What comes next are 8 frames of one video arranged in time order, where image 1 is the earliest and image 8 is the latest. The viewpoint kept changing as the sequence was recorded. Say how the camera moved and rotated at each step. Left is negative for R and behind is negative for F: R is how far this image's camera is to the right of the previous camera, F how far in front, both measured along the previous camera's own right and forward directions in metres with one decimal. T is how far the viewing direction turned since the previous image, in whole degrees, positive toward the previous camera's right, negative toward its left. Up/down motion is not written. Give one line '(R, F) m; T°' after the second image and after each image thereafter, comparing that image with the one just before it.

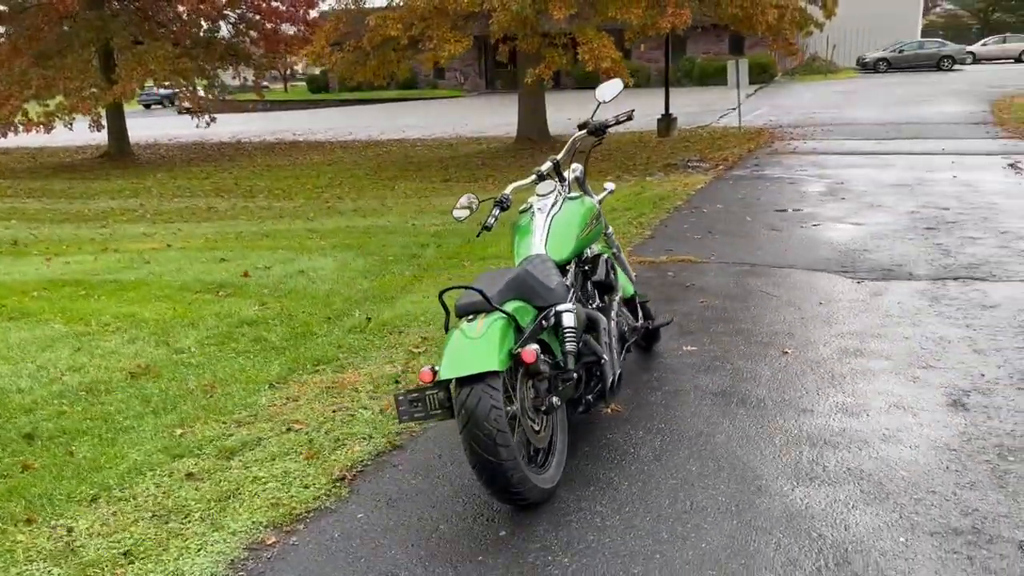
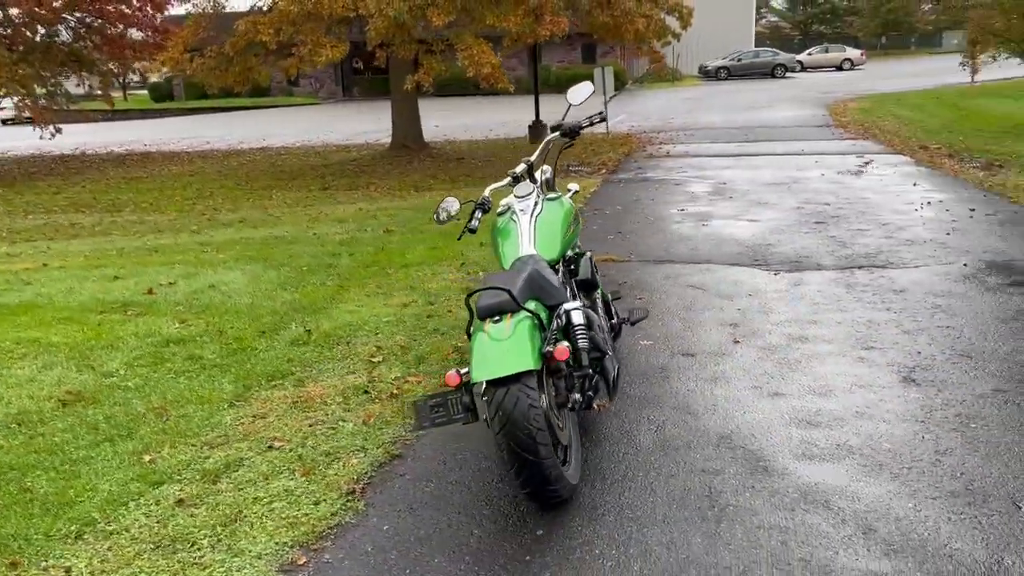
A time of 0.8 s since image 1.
(-0.7, 0.0) m; +9°
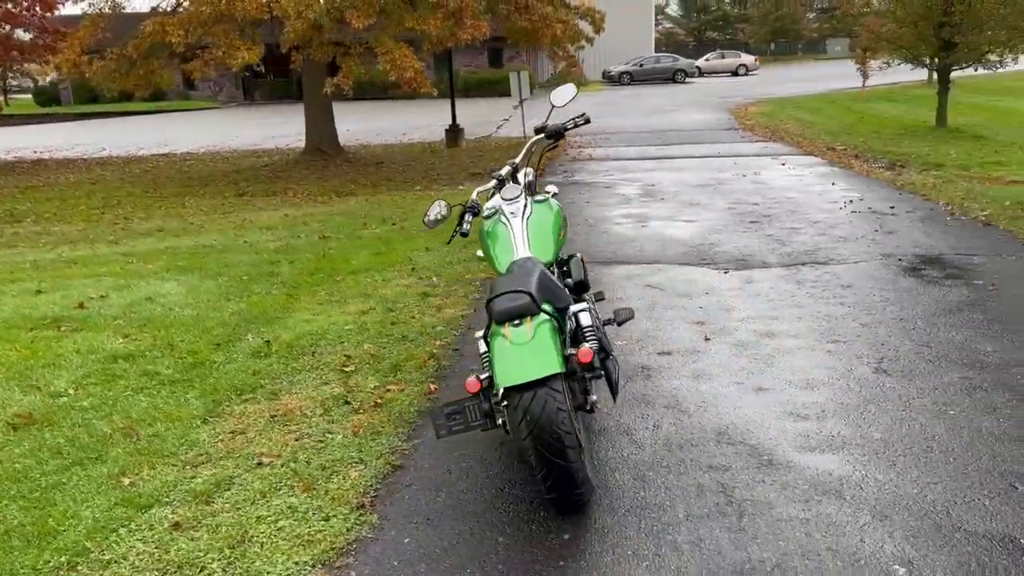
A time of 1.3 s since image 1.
(-0.4, +0.1) m; +6°
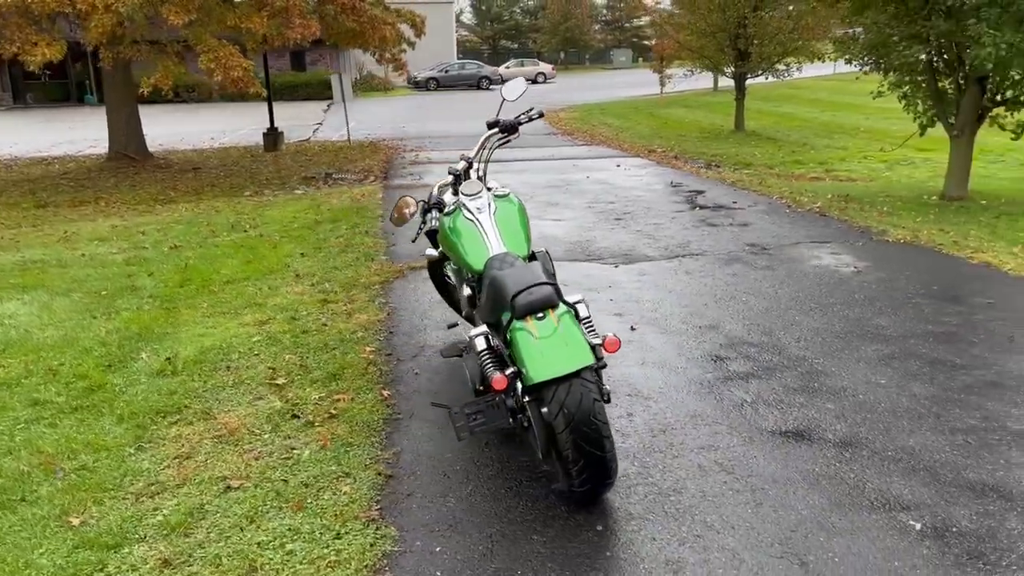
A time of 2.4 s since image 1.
(-0.8, +0.2) m; +13°
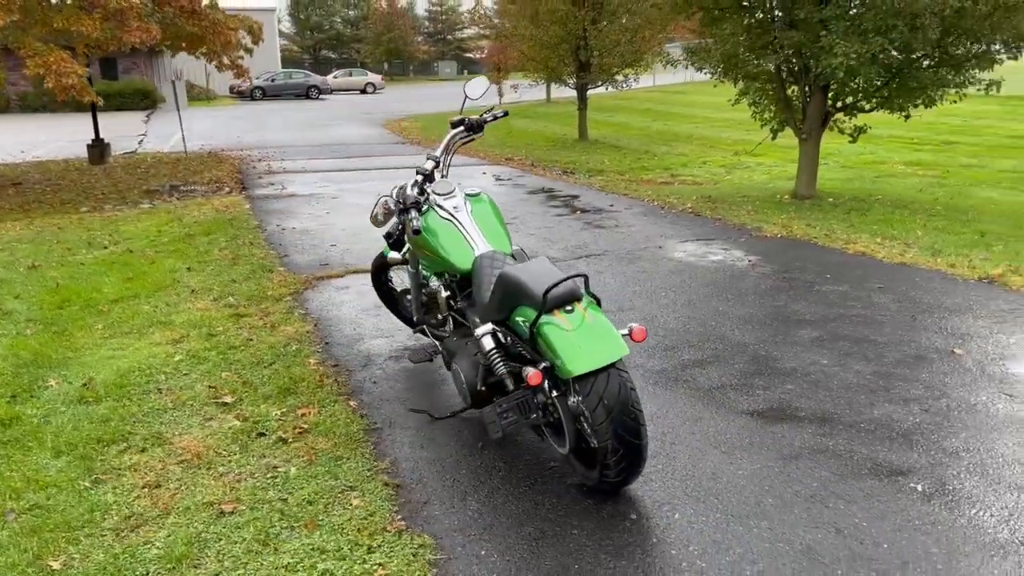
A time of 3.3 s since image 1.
(-0.7, +0.1) m; +11°
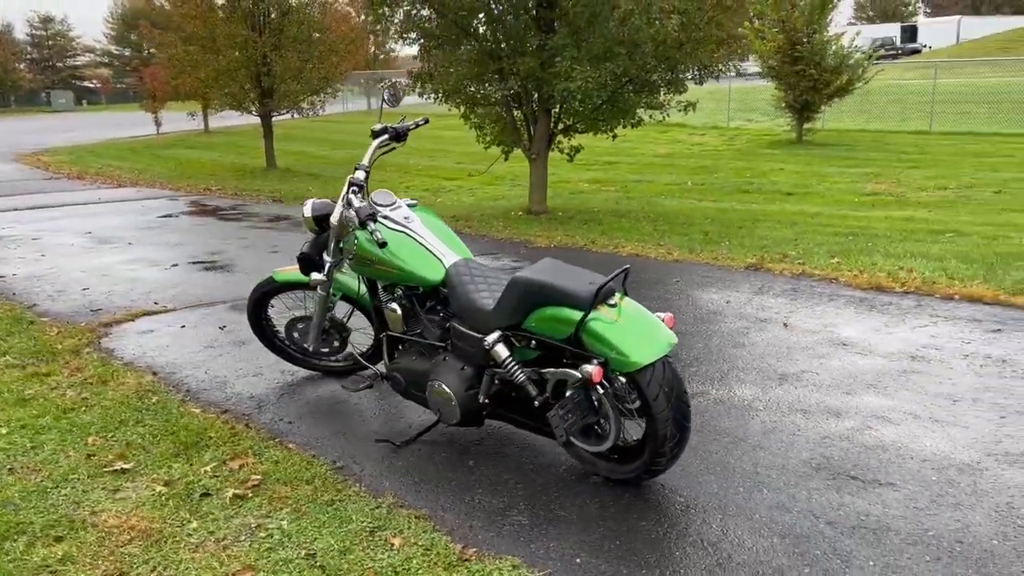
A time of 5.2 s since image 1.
(-1.4, +0.4) m; +23°
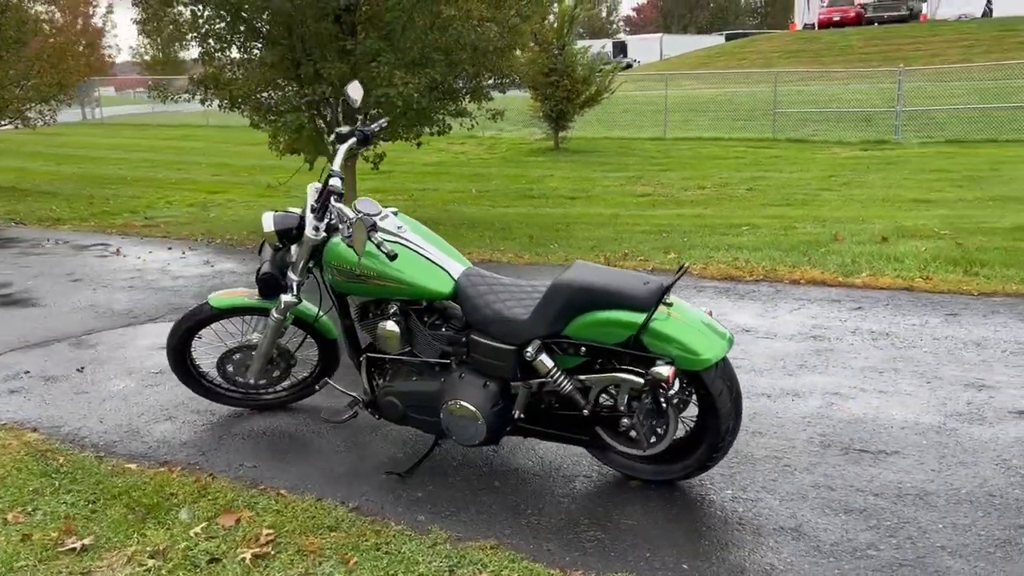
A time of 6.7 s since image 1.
(-1.2, +0.4) m; +17°
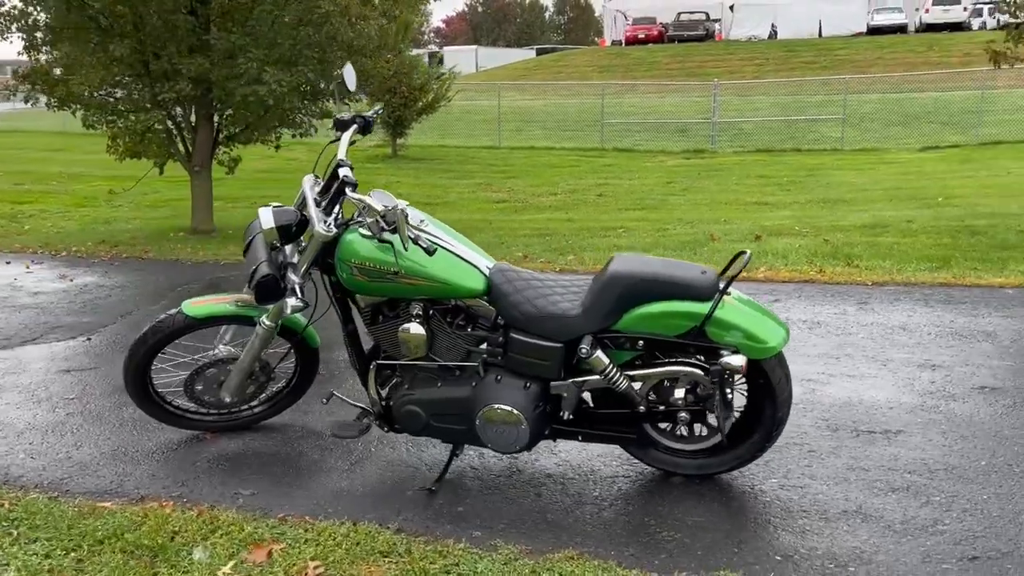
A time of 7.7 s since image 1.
(-0.9, +0.3) m; +12°
